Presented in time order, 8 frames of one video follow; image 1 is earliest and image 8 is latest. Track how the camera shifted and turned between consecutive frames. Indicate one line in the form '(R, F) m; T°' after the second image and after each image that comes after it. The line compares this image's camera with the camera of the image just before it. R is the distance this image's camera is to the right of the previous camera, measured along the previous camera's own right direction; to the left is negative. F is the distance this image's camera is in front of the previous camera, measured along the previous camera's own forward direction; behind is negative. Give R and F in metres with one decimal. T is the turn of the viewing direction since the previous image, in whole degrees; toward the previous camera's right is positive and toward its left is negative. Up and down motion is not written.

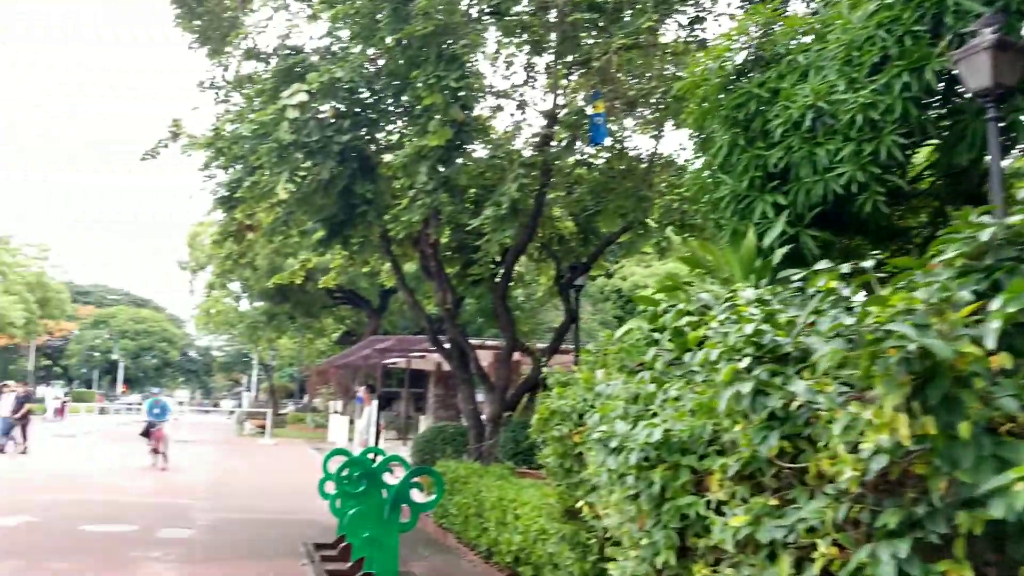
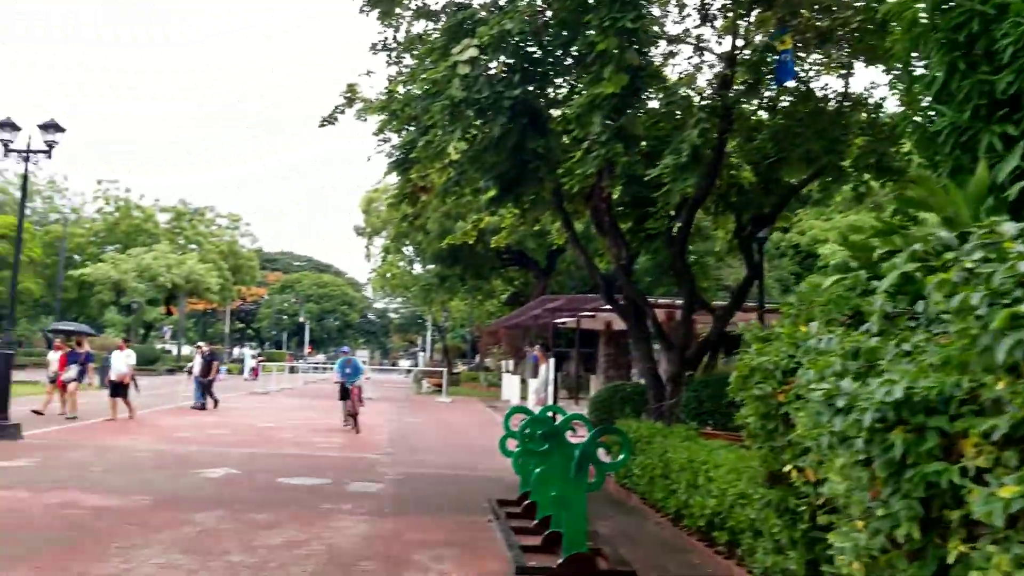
(-0.2, +0.3) m; -10°
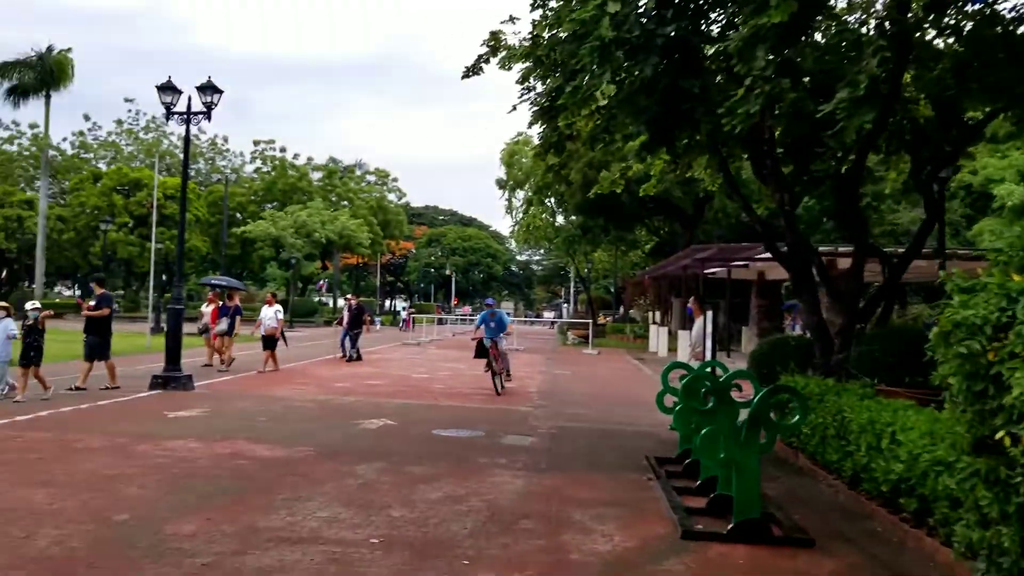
(-0.1, +0.3) m; -9°
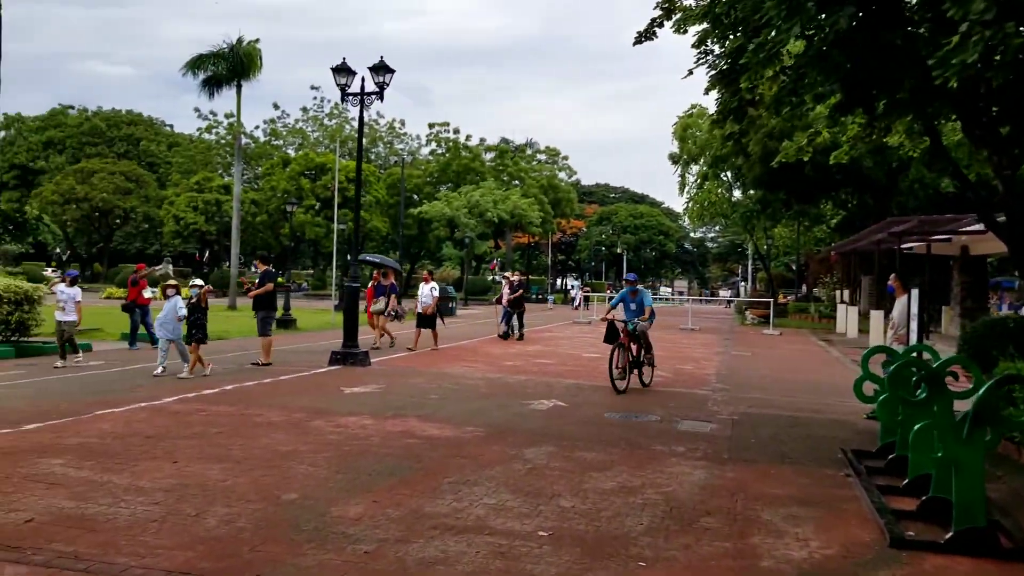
(0.0, +0.5) m; -11°
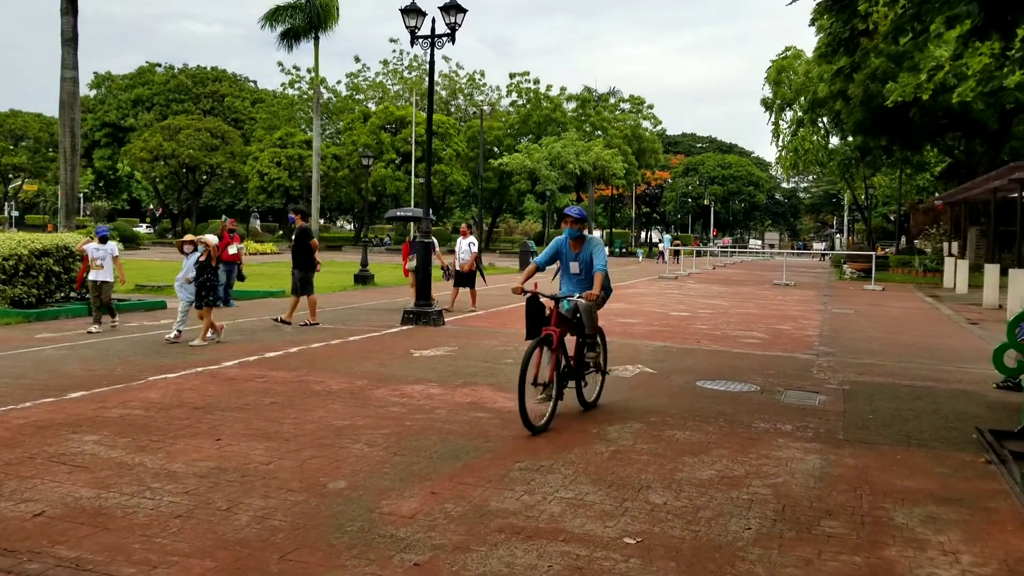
(0.0, +0.9) m; -5°
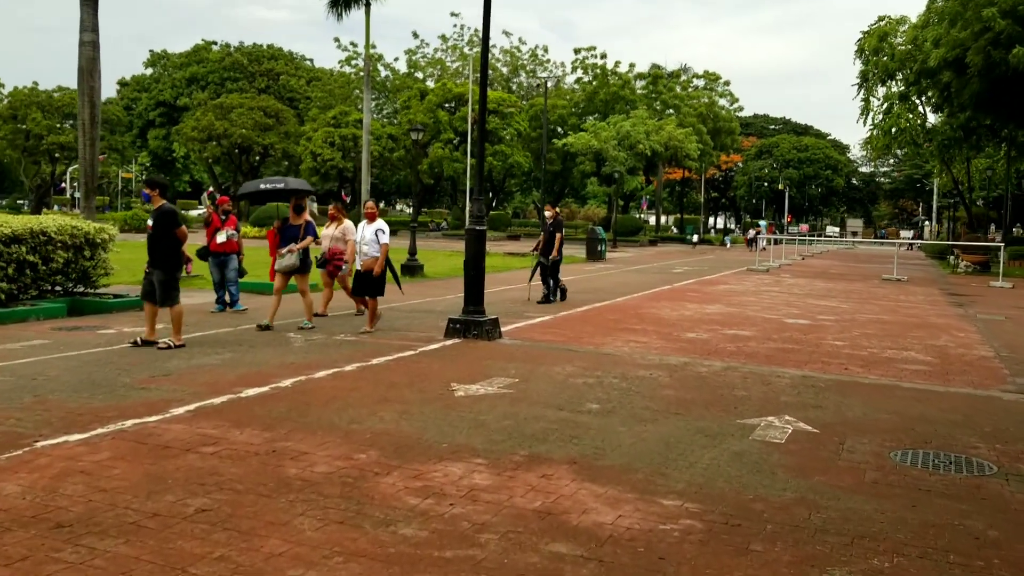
(-0.2, +3.1) m; -4°
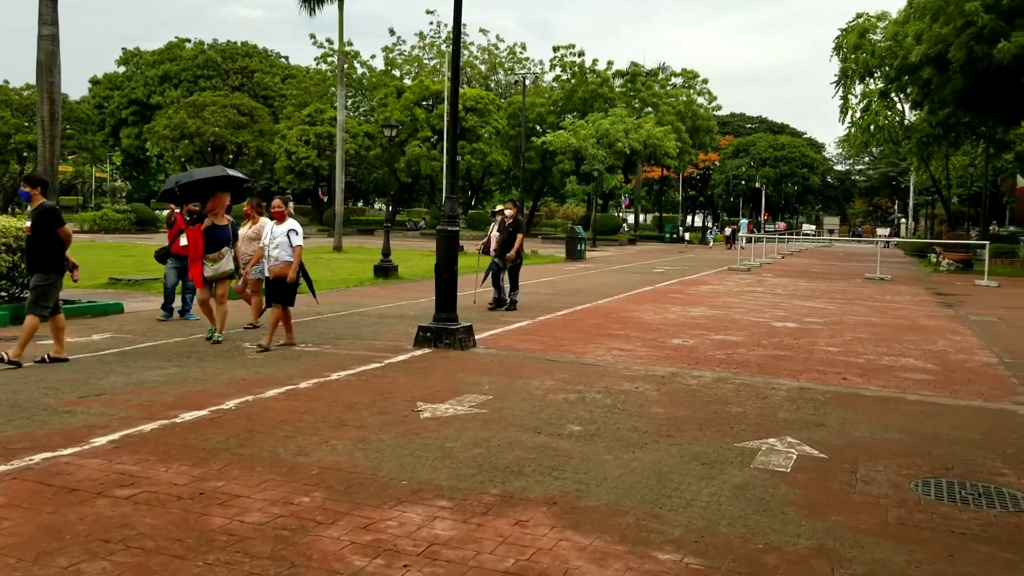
(+0.1, +0.7) m; +1°
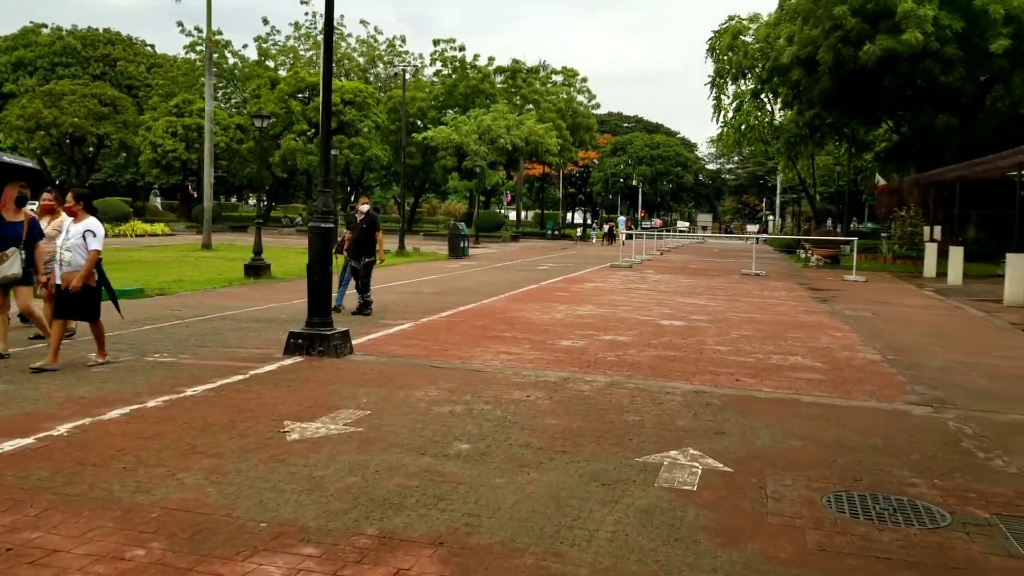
(0.0, +0.6) m; +7°
